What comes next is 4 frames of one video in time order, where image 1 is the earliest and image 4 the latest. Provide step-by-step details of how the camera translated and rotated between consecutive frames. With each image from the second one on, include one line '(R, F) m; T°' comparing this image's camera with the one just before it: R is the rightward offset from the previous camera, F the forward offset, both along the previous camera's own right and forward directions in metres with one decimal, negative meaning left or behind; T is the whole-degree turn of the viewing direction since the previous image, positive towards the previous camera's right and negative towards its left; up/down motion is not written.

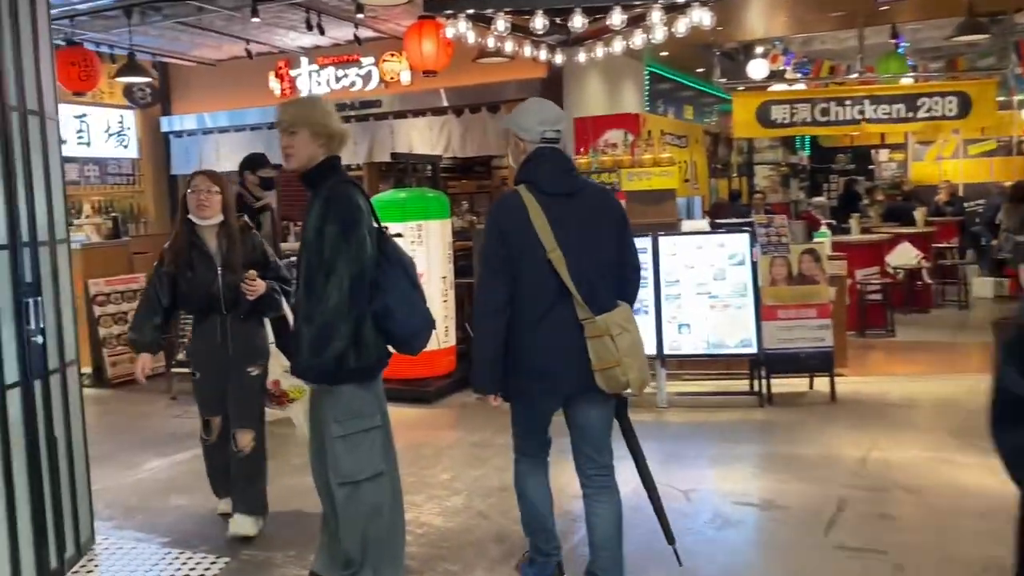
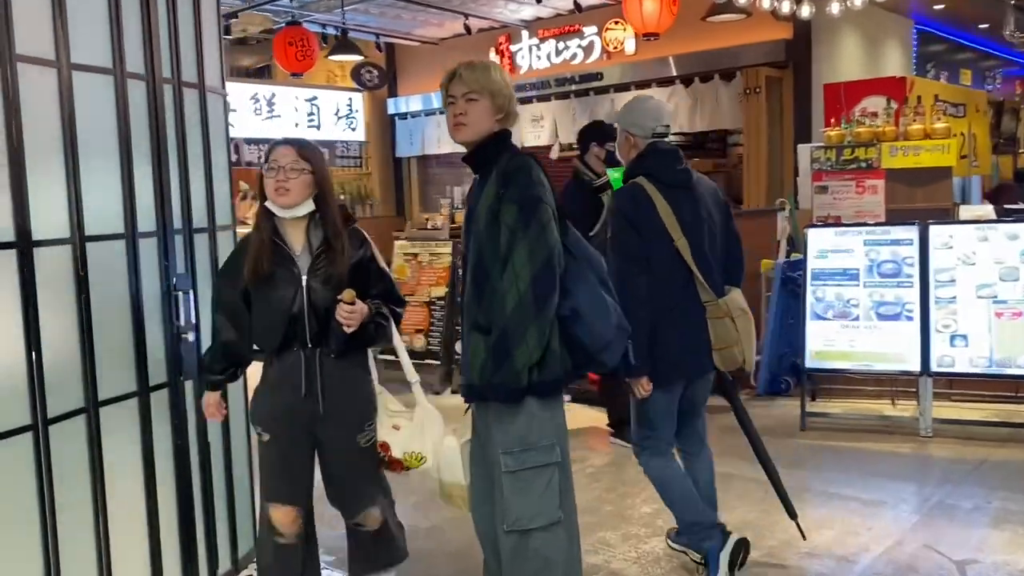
(+0.1, +0.7) m; -15°
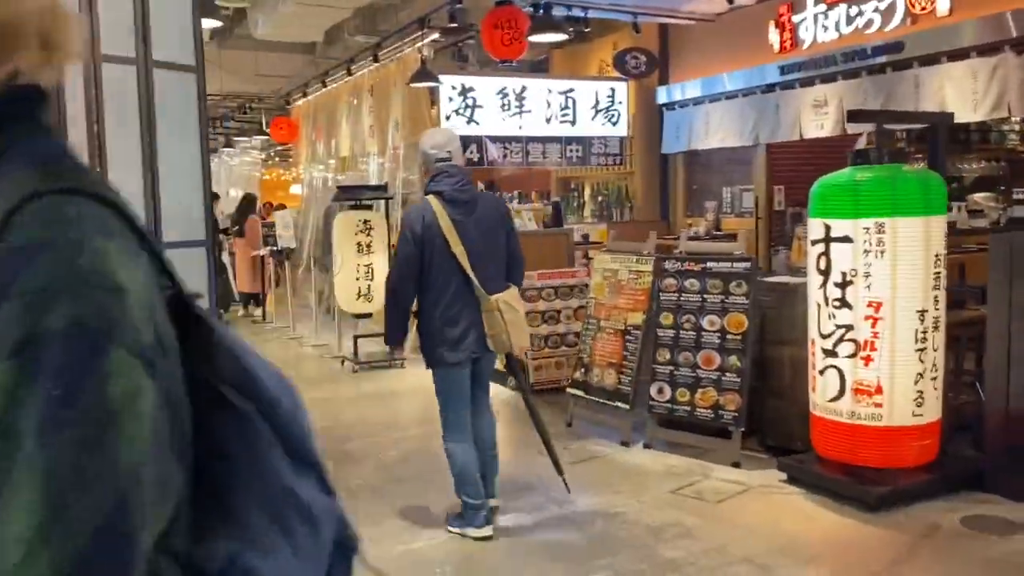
(+0.8, +1.3) m; -23°
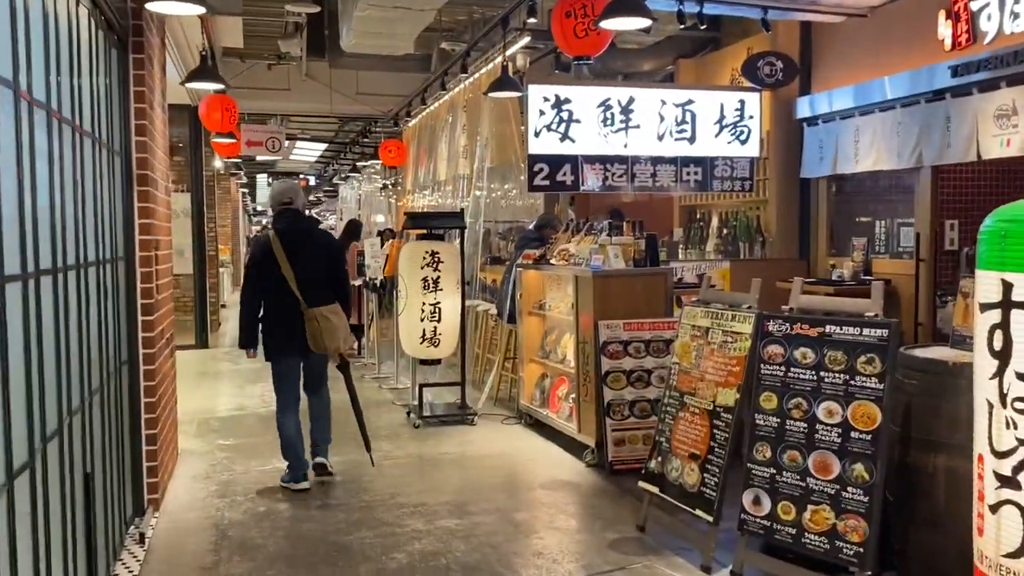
(+0.5, +1.2) m; -10°
